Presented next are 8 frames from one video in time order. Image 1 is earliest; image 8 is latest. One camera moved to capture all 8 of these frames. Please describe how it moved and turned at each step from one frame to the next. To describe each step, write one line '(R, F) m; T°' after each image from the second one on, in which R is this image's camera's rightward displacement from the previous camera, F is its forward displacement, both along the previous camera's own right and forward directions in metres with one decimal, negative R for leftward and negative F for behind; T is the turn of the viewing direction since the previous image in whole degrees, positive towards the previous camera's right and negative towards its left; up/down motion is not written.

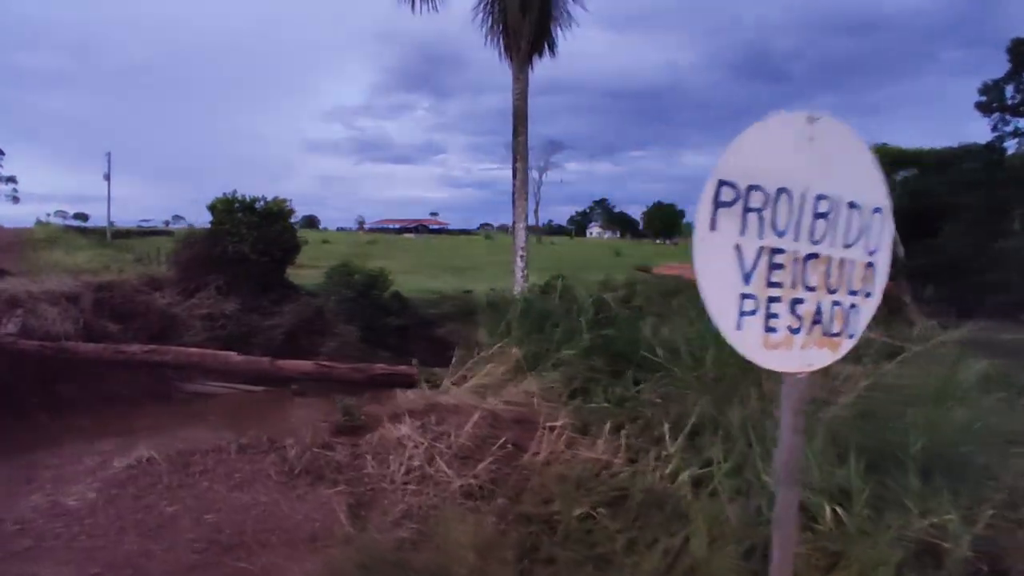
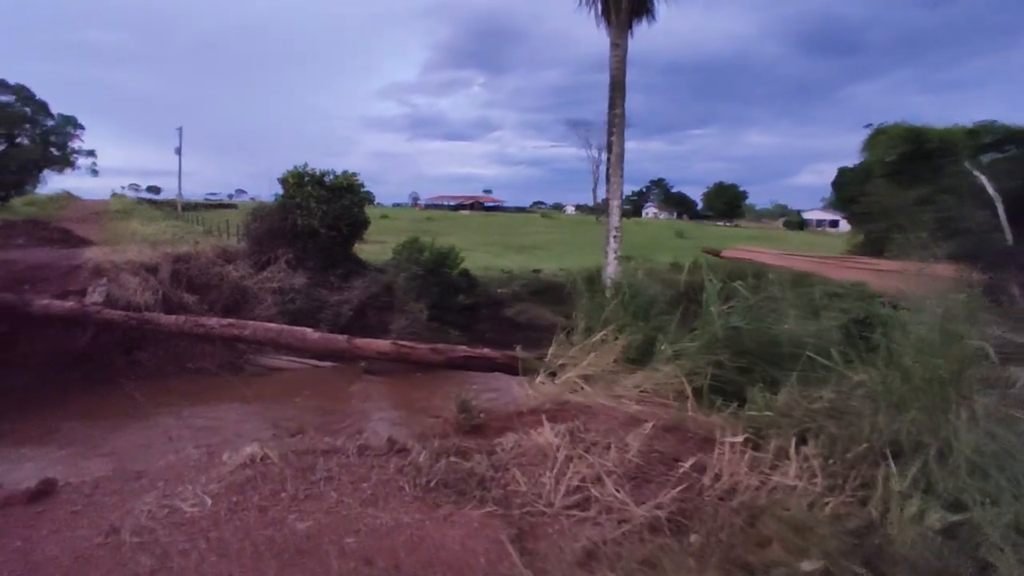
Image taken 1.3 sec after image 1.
(-0.8, +0.7) m; -5°
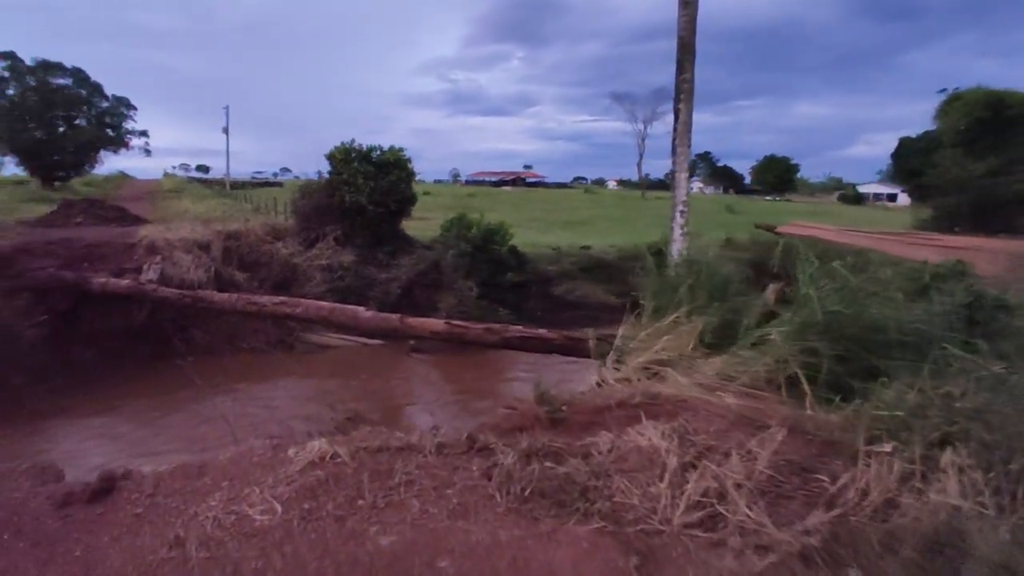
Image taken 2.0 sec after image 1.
(-0.4, +0.5) m; -4°
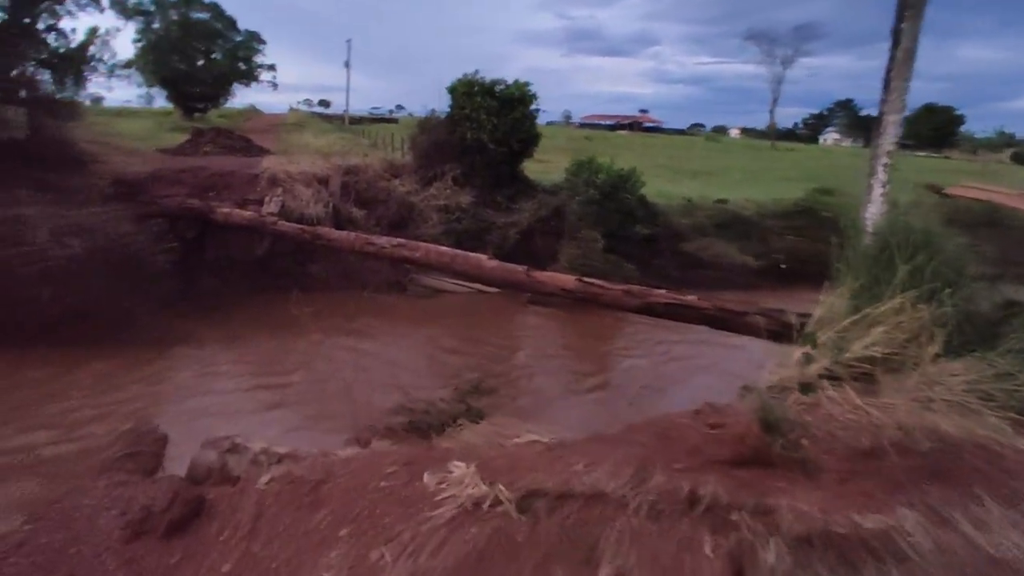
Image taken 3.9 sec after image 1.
(-0.7, +1.3) m; -9°
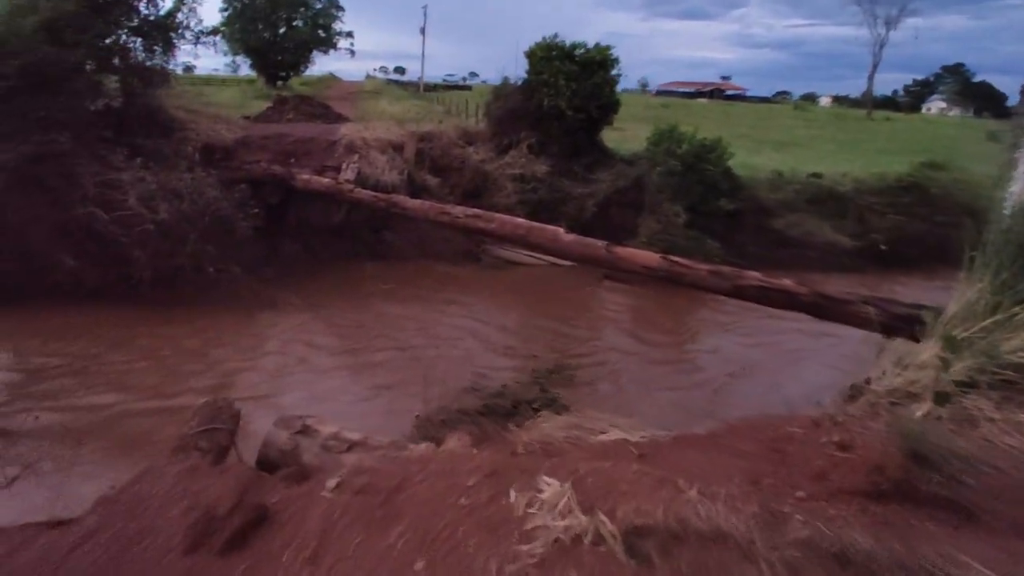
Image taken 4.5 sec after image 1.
(-0.2, +0.5) m; -6°
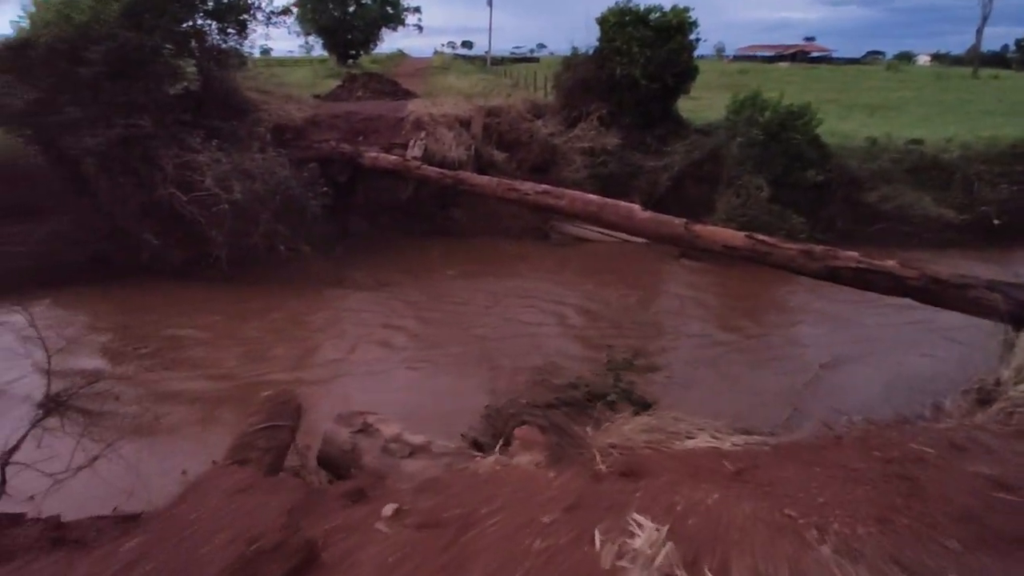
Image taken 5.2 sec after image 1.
(-0.1, +0.4) m; -6°
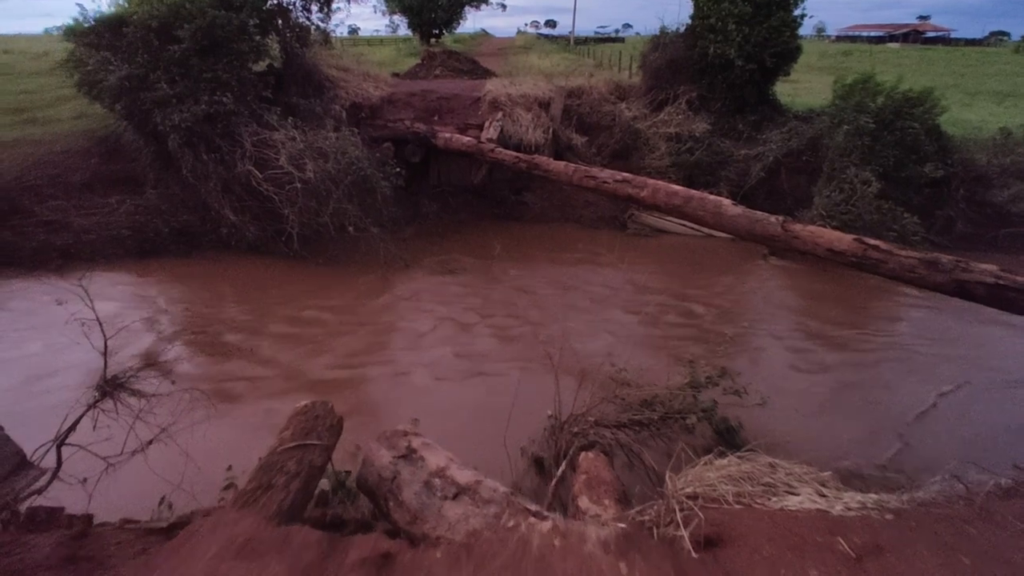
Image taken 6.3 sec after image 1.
(0.0, +0.6) m; -7°
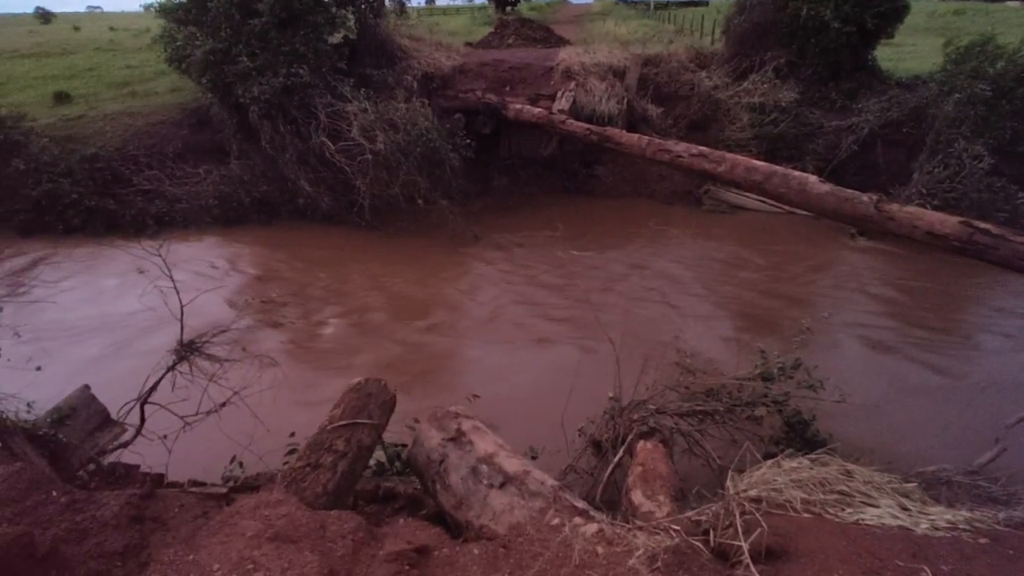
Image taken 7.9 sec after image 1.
(+0.1, +0.2) m; -7°
